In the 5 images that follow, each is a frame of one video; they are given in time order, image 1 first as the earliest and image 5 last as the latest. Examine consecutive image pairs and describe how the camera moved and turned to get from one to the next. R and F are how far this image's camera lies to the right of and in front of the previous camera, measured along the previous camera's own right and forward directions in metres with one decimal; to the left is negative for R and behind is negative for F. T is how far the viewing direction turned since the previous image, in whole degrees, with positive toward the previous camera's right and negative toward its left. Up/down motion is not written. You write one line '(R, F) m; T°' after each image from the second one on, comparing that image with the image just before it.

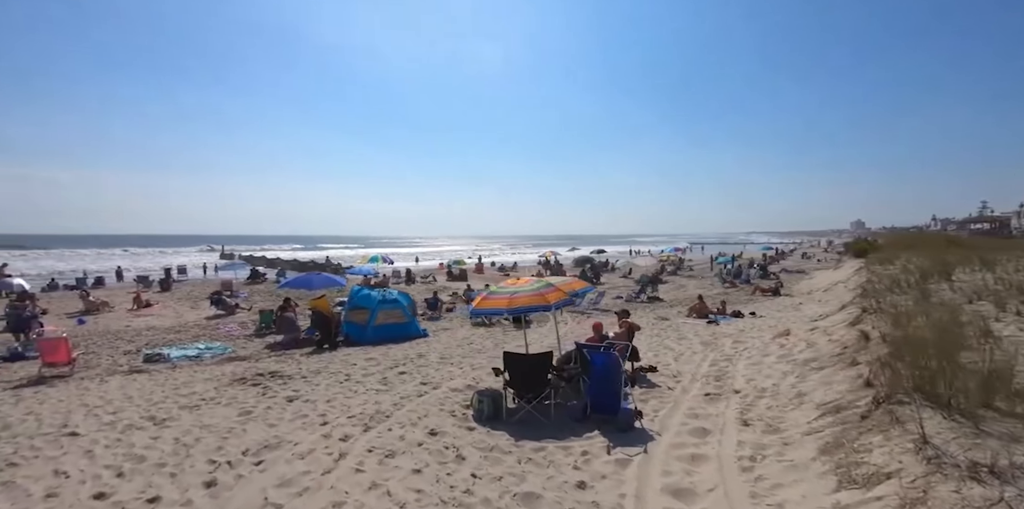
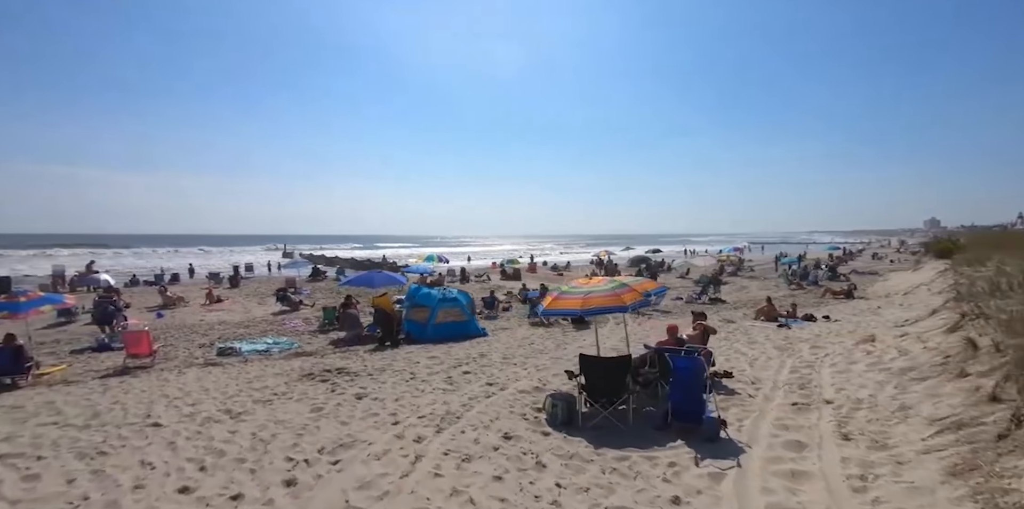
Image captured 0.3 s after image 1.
(-0.3, +0.2) m; -5°
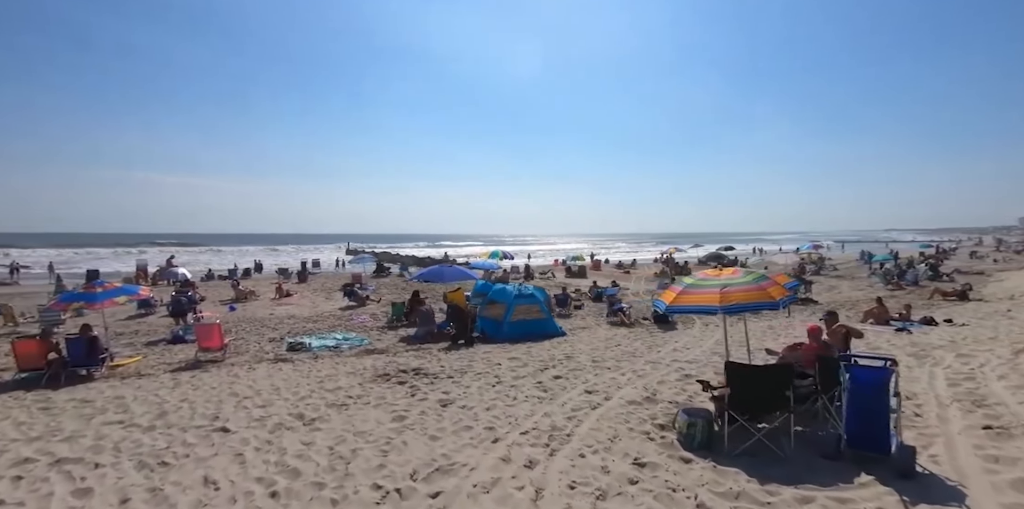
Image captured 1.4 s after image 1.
(-0.6, +0.9) m; -6°
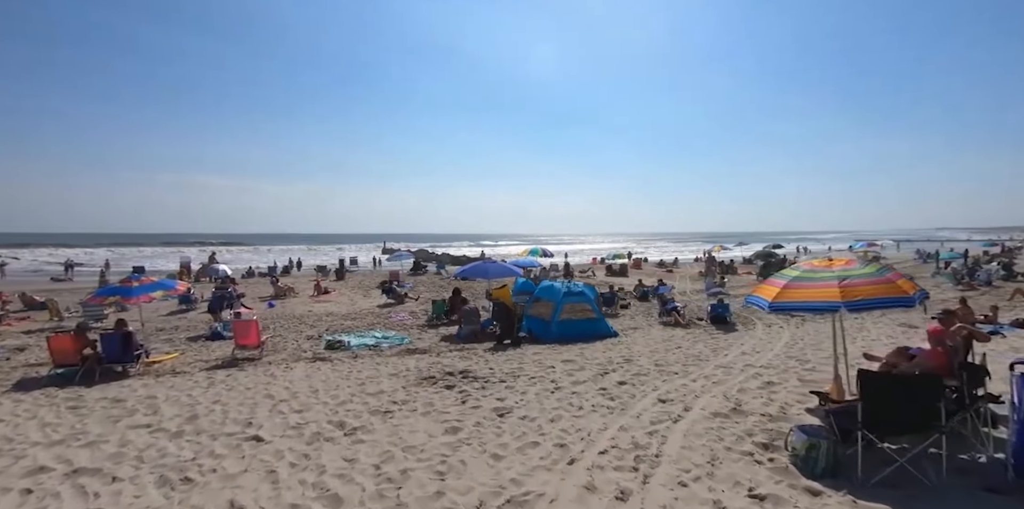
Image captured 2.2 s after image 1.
(-0.3, +0.7) m; -4°
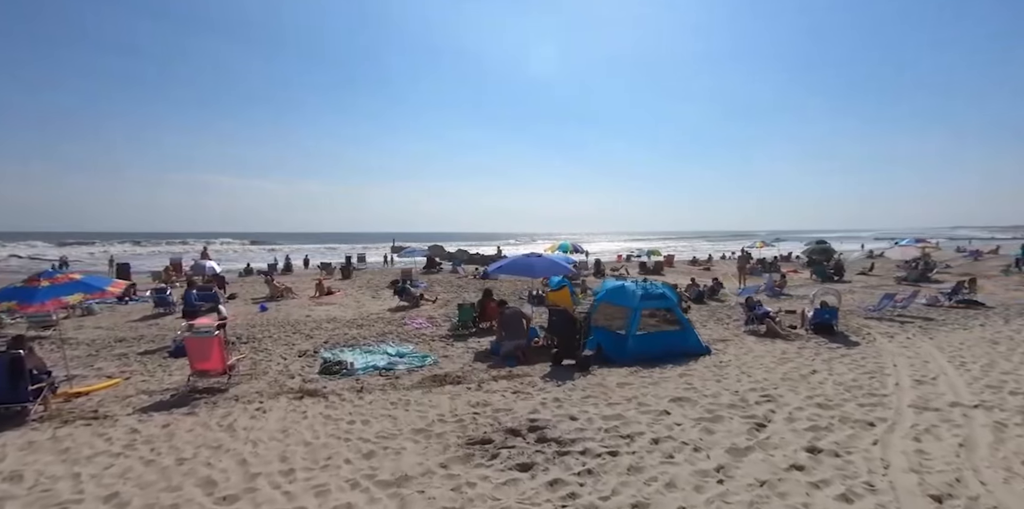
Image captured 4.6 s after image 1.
(-0.8, +2.5) m; -1°
